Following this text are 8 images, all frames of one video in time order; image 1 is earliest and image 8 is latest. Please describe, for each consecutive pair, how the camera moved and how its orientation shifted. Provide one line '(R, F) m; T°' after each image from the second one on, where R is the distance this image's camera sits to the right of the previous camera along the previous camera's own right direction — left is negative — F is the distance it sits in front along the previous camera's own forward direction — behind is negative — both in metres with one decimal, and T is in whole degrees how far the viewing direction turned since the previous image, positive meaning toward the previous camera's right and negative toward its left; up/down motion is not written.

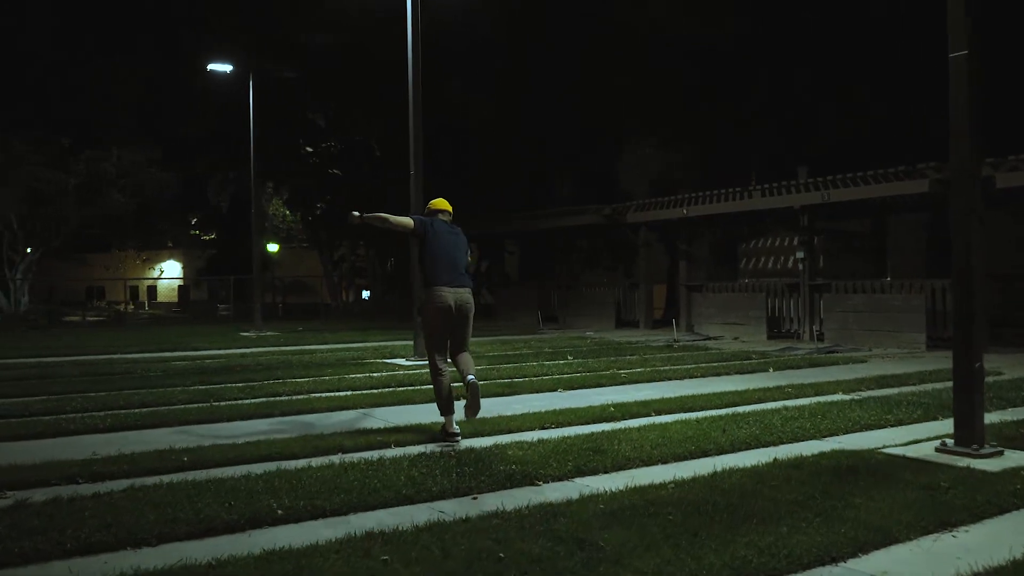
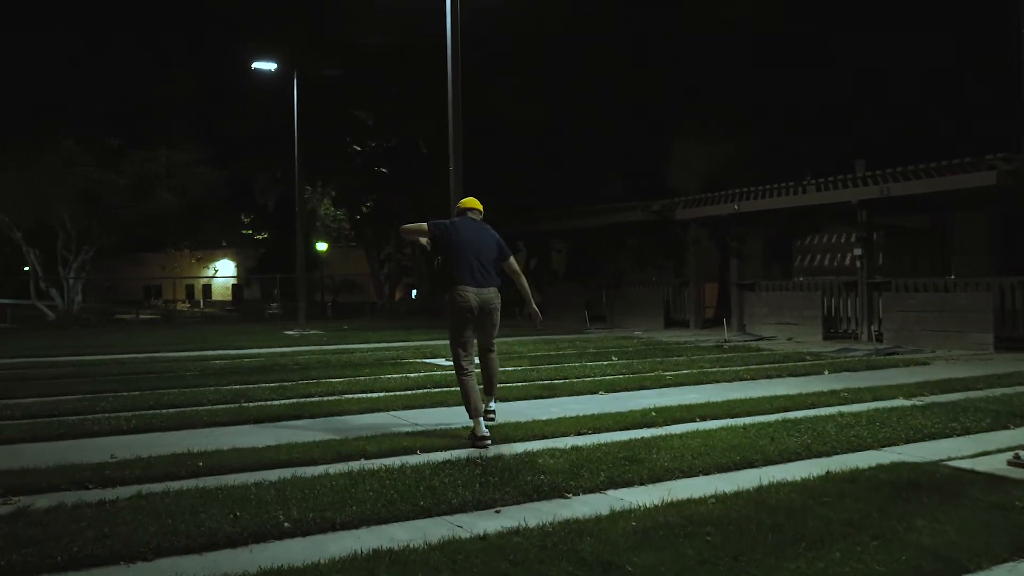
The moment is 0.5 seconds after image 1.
(+0.2, +0.5) m; -3°
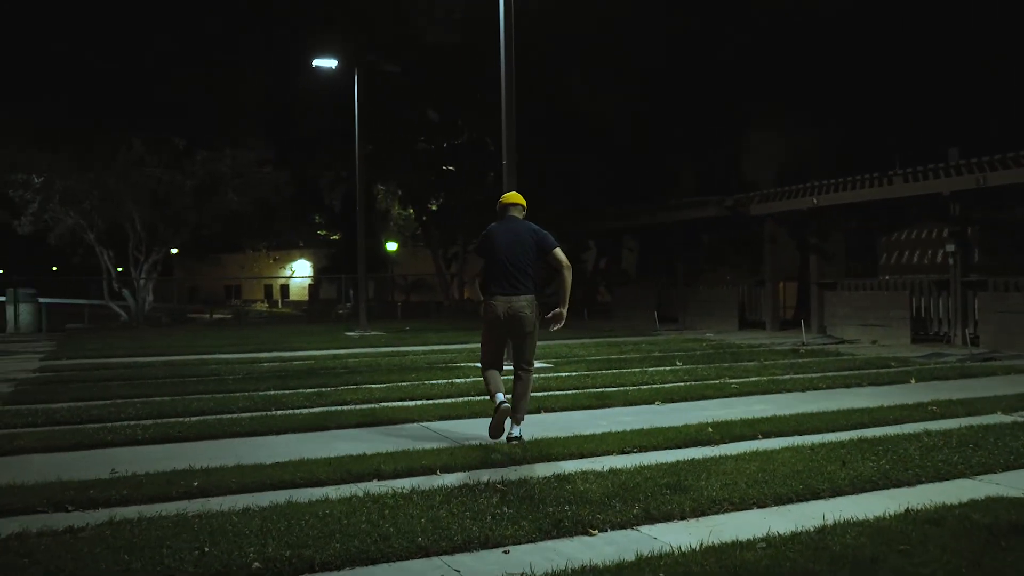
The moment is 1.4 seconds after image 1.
(+0.4, +0.9) m; -5°
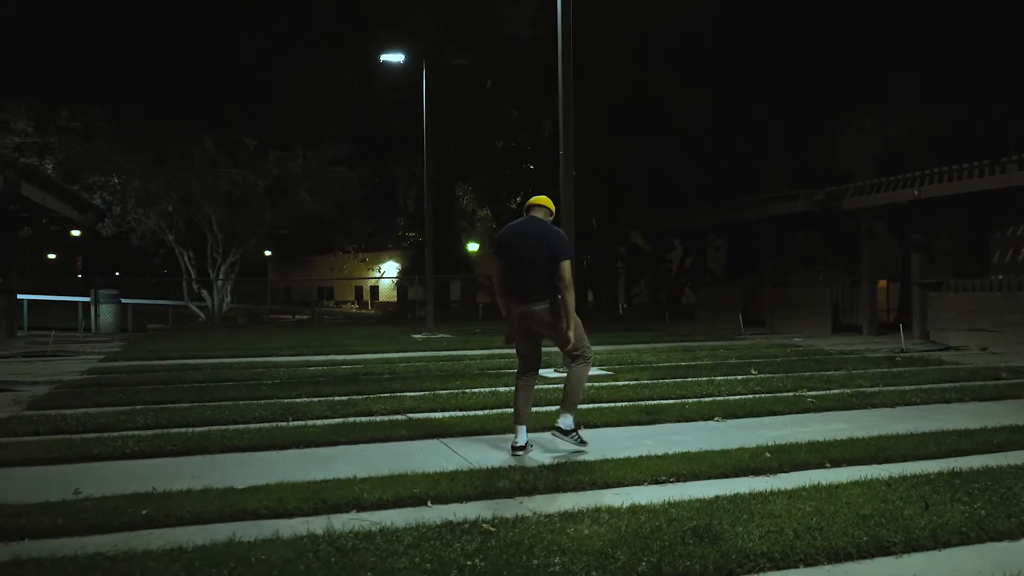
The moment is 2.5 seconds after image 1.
(+0.6, +1.2) m; -6°
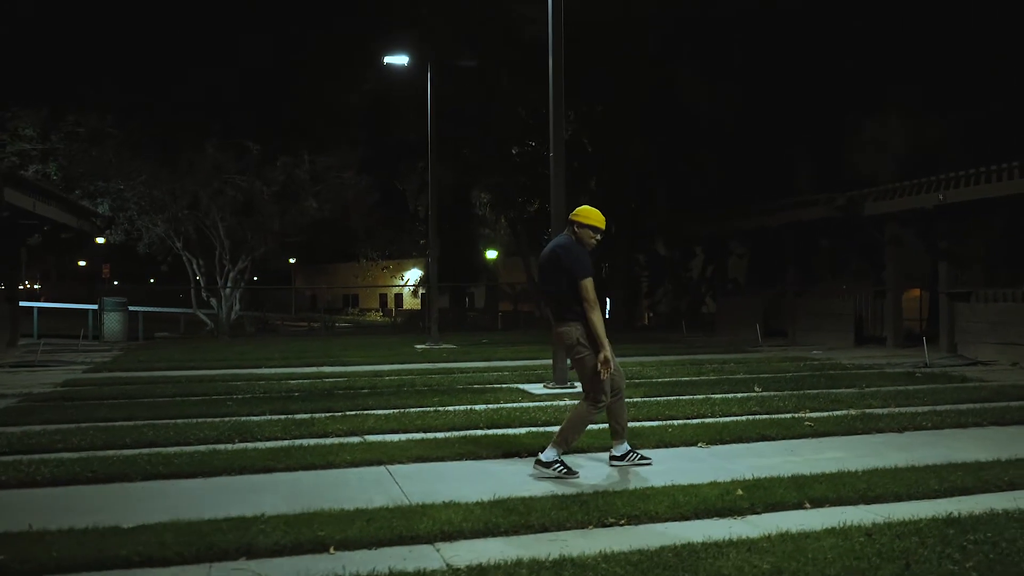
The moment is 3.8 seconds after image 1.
(+0.7, +0.8) m; -2°
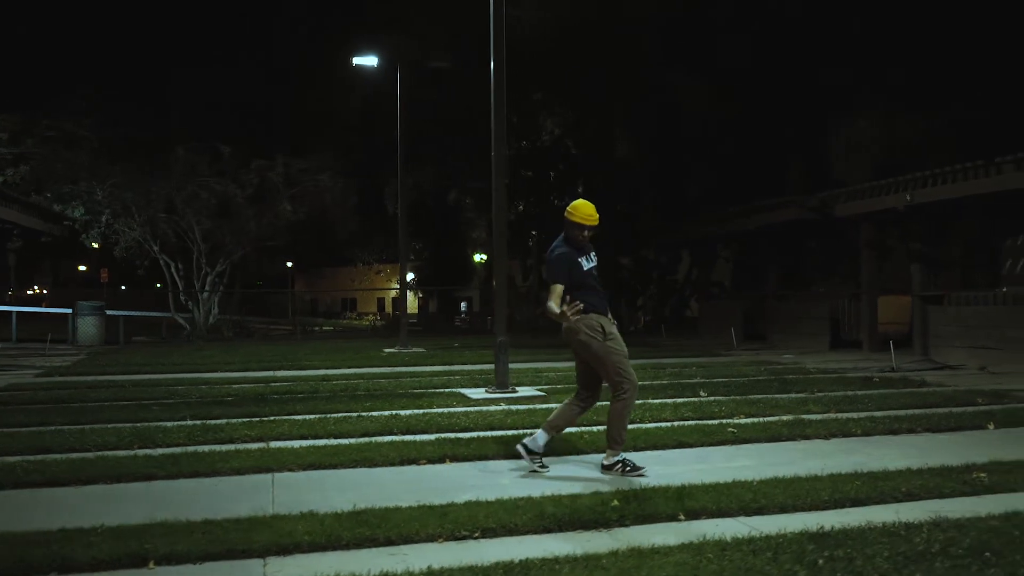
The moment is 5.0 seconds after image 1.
(+1.0, +0.3) m; -1°
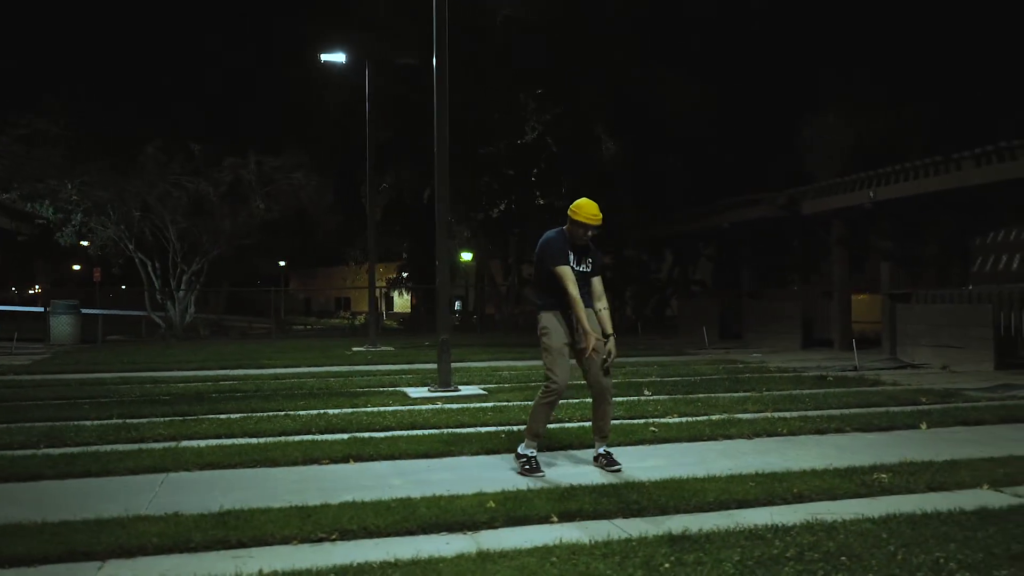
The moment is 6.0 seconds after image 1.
(+0.8, +0.2) m; 0°
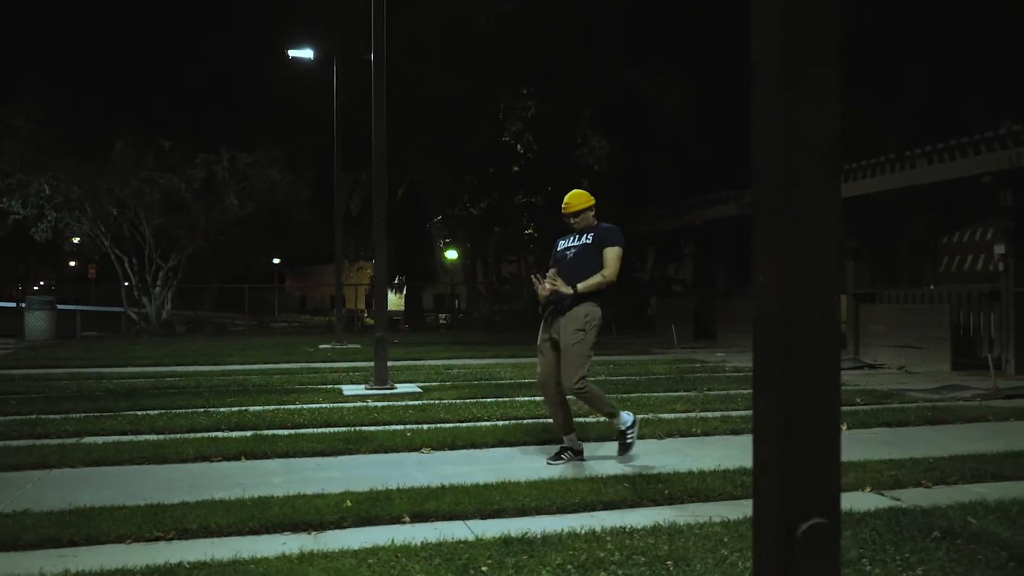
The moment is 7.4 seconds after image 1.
(+0.9, +0.1) m; 0°
